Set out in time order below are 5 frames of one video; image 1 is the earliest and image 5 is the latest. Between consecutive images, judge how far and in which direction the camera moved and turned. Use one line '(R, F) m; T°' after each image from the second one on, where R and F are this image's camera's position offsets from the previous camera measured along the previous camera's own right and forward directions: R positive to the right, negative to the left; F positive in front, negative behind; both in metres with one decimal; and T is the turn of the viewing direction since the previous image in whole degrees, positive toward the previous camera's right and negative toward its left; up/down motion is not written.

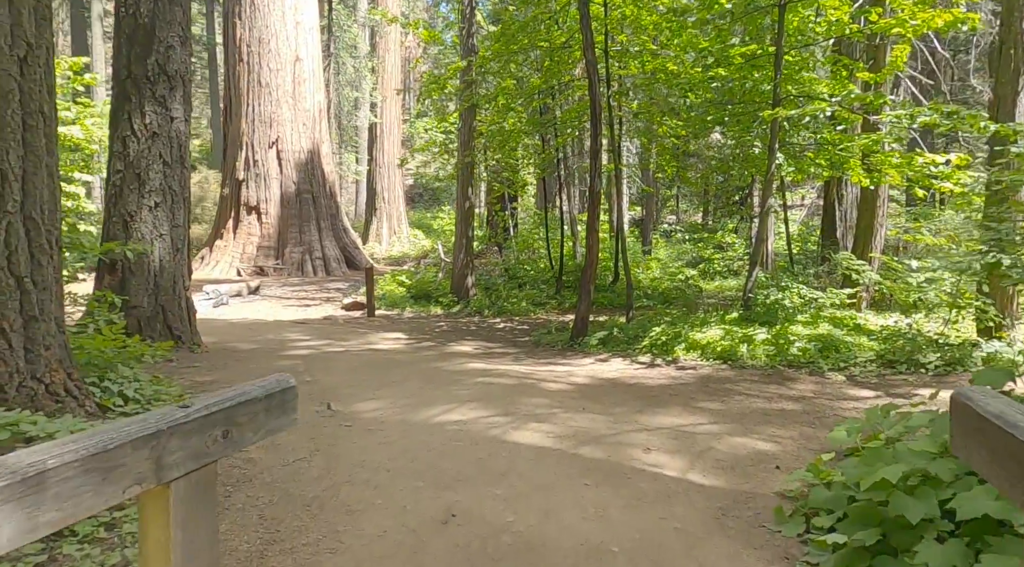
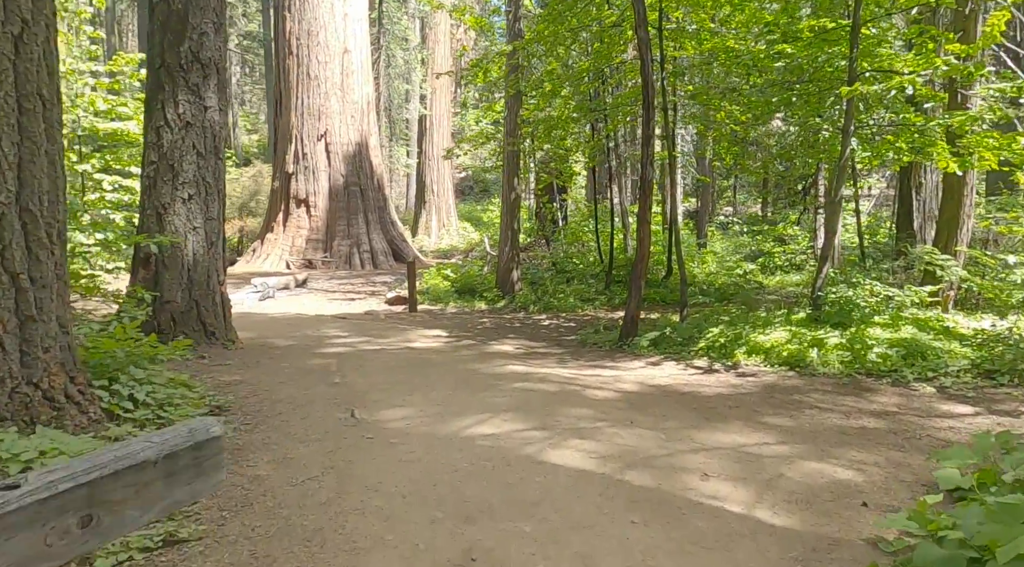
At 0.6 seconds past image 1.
(+0.1, +0.6) m; -4°
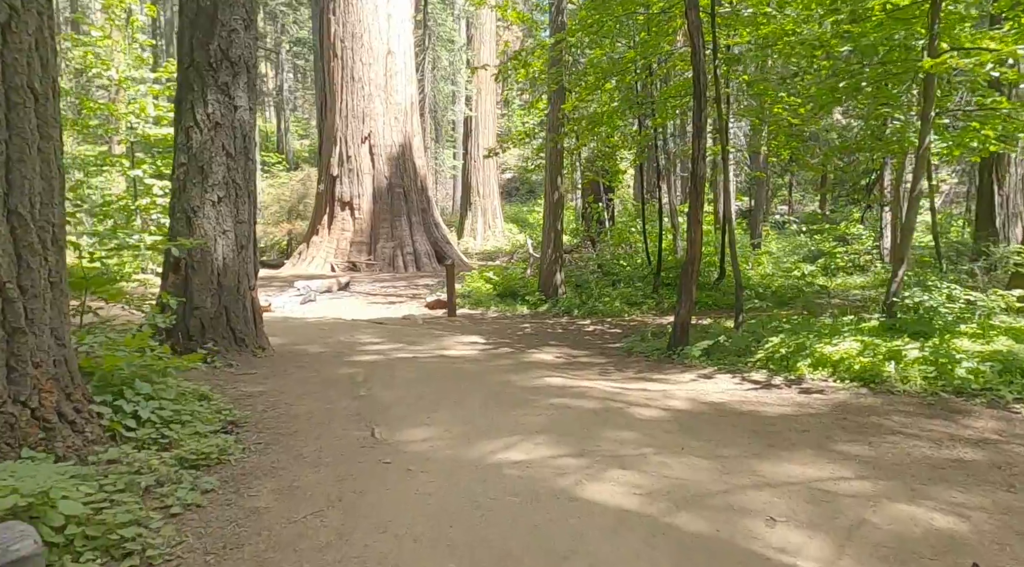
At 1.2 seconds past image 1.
(+0.1, +0.5) m; -3°
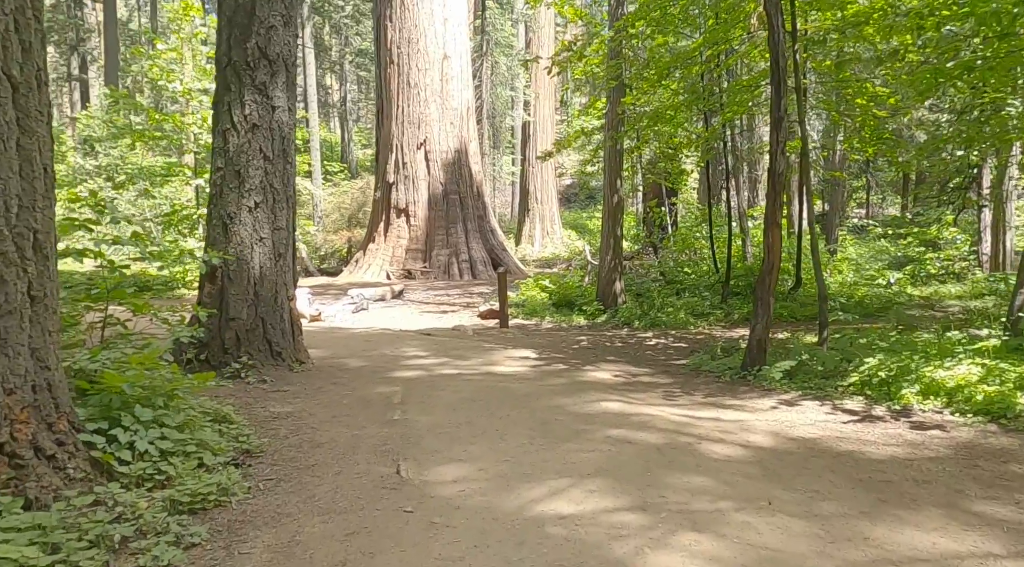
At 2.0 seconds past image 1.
(+0.1, +0.7) m; -4°
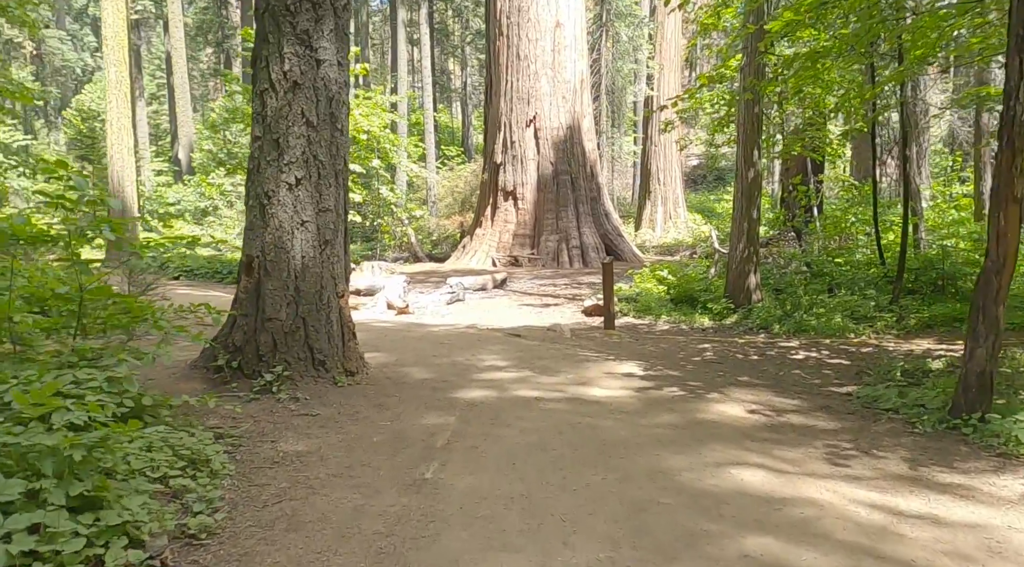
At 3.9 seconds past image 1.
(+0.2, +1.9) m; -9°
